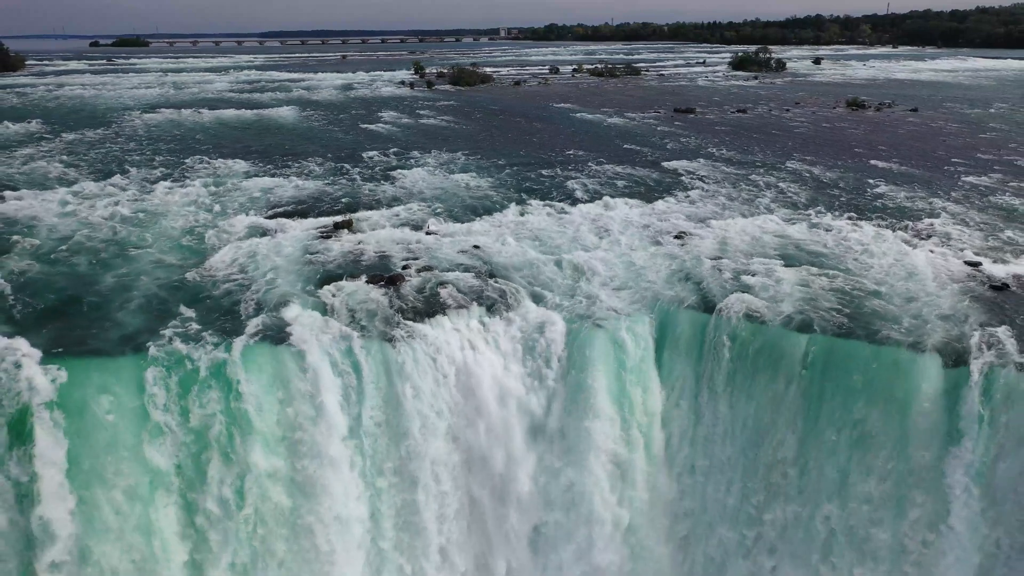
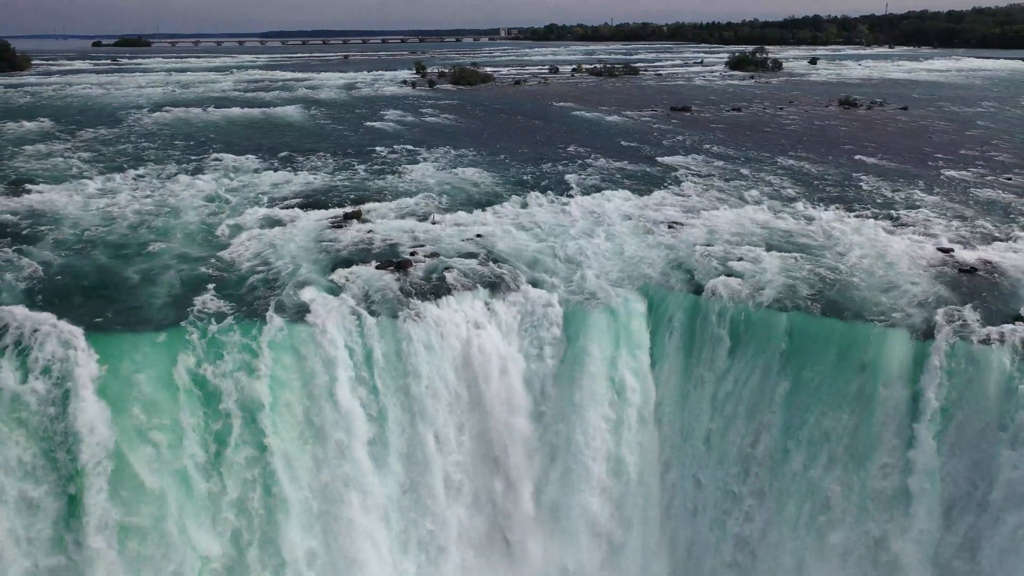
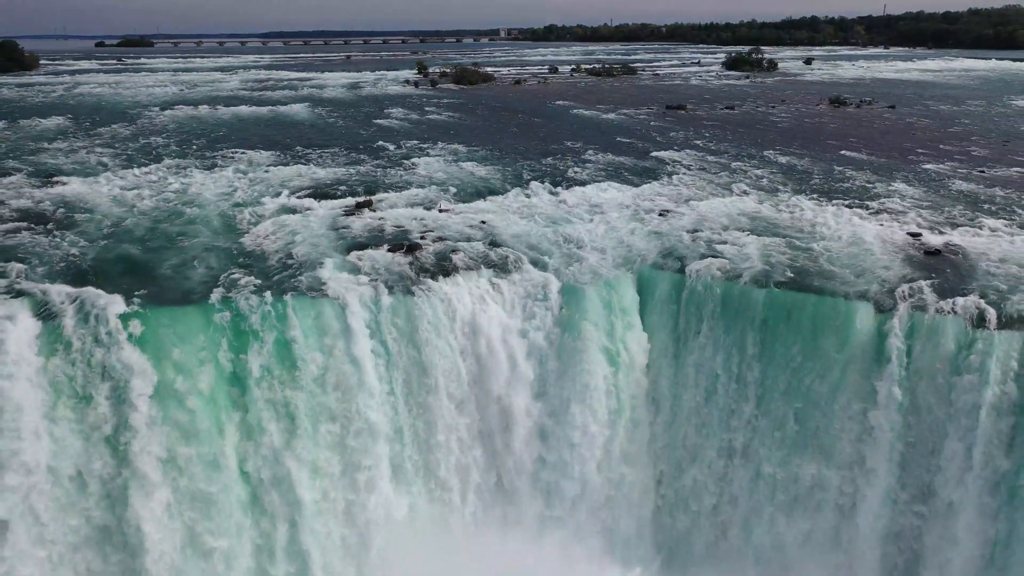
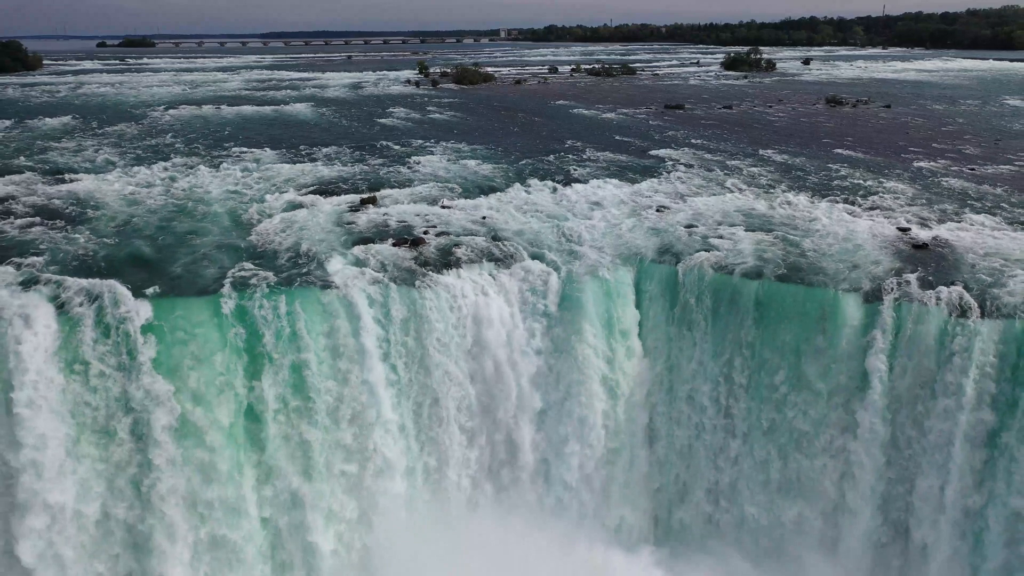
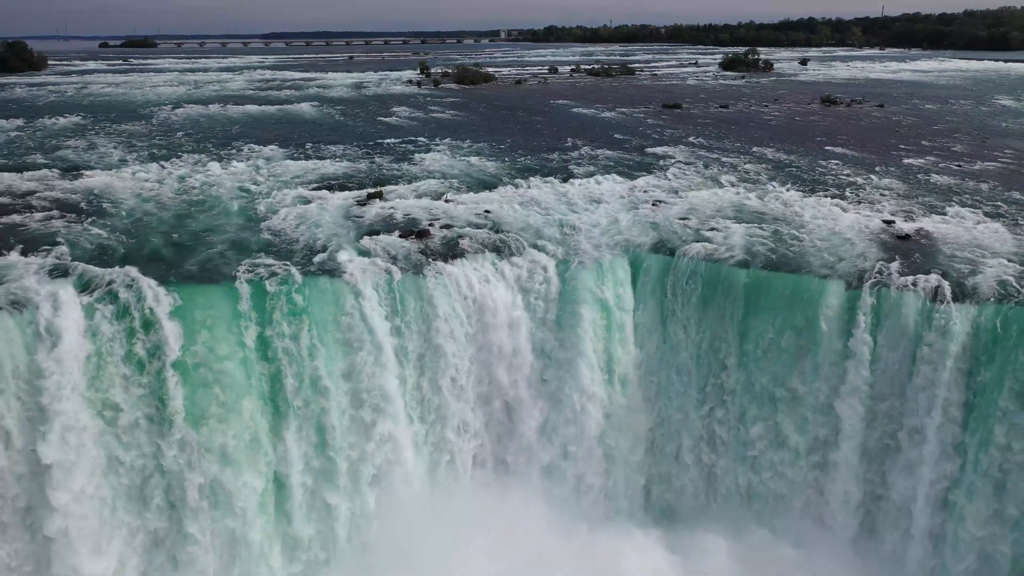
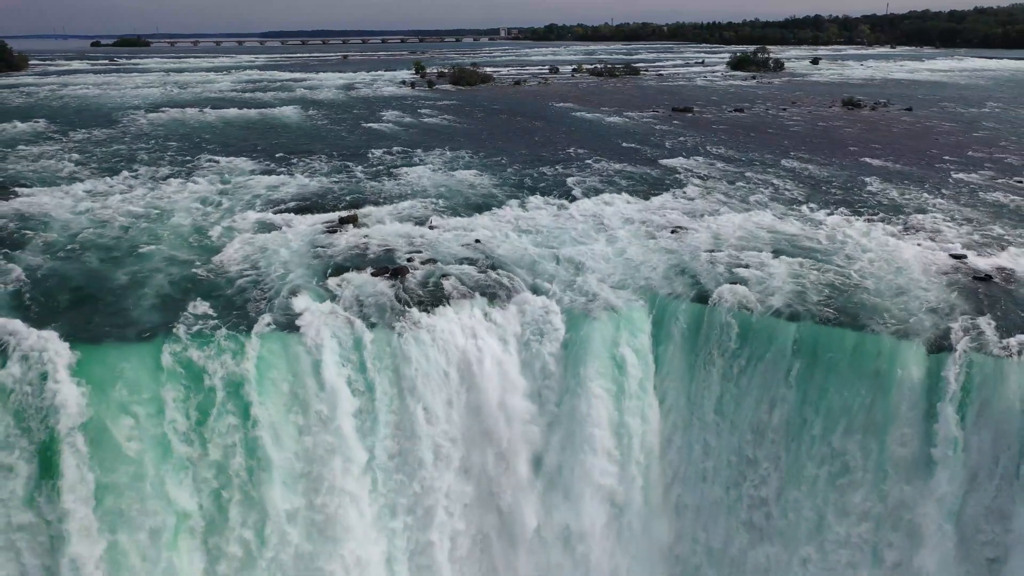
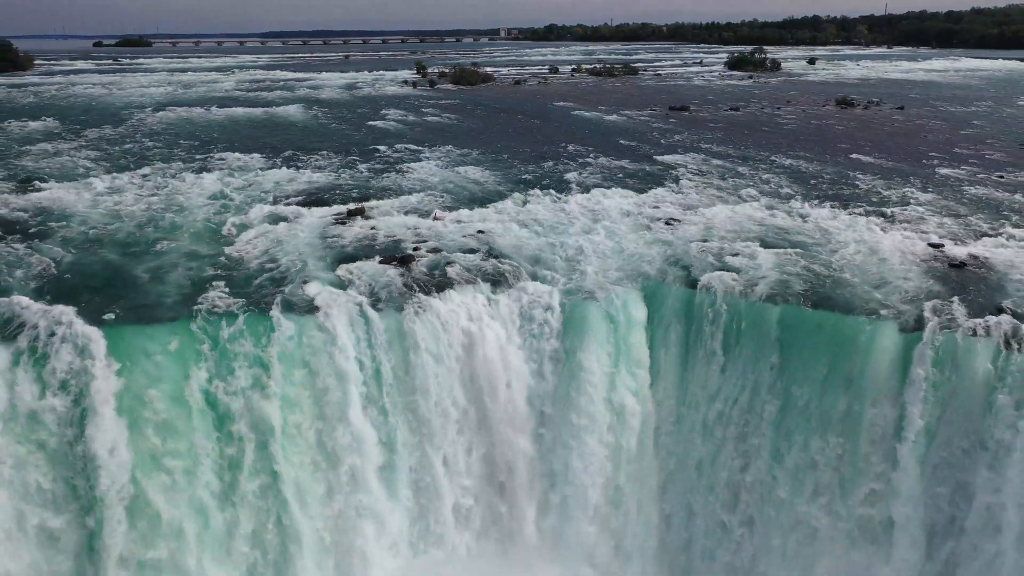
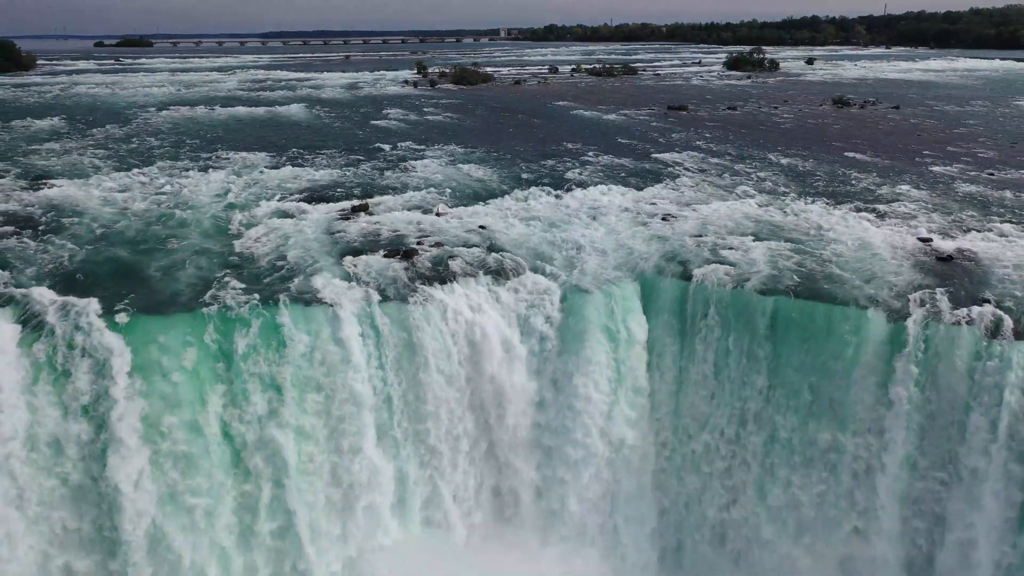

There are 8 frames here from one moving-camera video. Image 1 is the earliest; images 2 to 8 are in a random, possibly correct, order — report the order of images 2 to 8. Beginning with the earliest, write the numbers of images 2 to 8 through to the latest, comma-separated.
6, 2, 7, 8, 3, 4, 5
